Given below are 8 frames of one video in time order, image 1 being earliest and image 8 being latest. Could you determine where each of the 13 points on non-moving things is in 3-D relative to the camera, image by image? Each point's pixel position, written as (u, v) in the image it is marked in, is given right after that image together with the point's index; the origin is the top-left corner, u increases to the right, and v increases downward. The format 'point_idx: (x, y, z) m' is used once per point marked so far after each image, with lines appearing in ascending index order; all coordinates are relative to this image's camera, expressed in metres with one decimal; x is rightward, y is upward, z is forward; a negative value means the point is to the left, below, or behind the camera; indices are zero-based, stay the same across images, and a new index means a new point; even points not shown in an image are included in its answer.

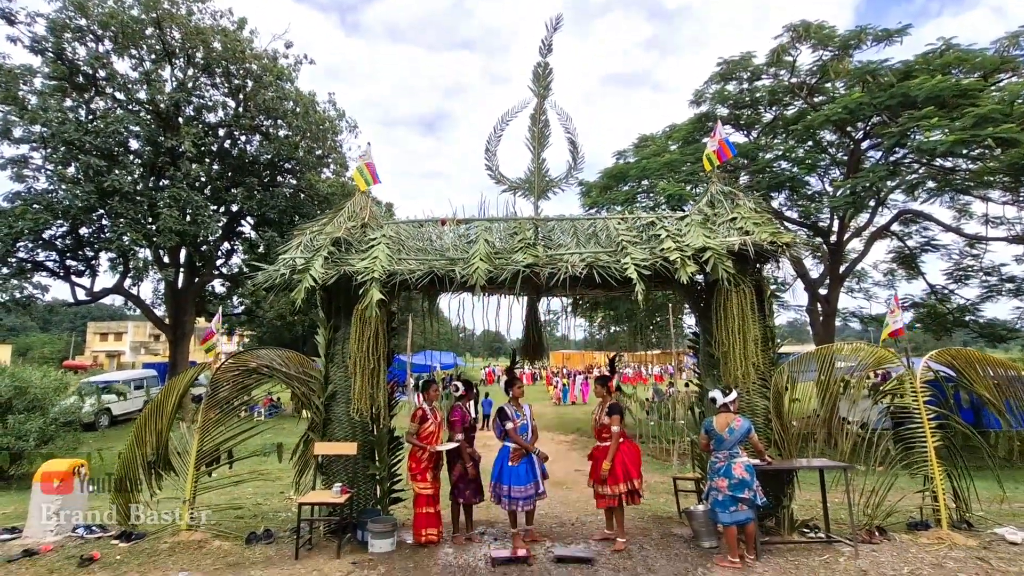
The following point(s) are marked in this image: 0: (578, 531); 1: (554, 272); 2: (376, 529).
0: (+0.8, -2.8, +5.9) m
1: (+0.4, +0.2, +5.4) m
2: (-1.3, -2.4, +5.0) m
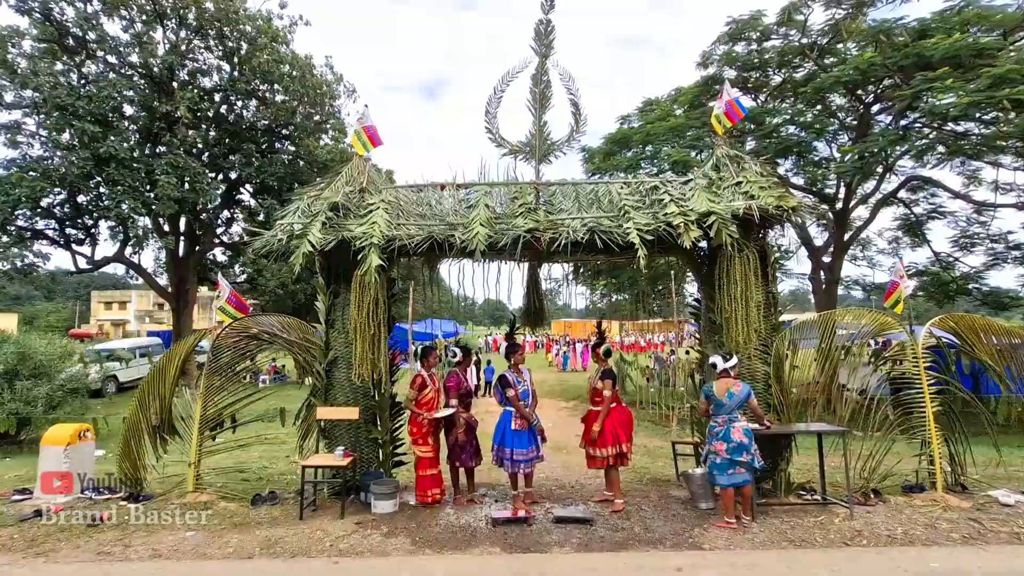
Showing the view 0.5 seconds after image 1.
0: (+0.8, -2.4, +6.0) m
1: (+0.4, +0.6, +5.3) m
2: (-1.3, -2.1, +5.1) m
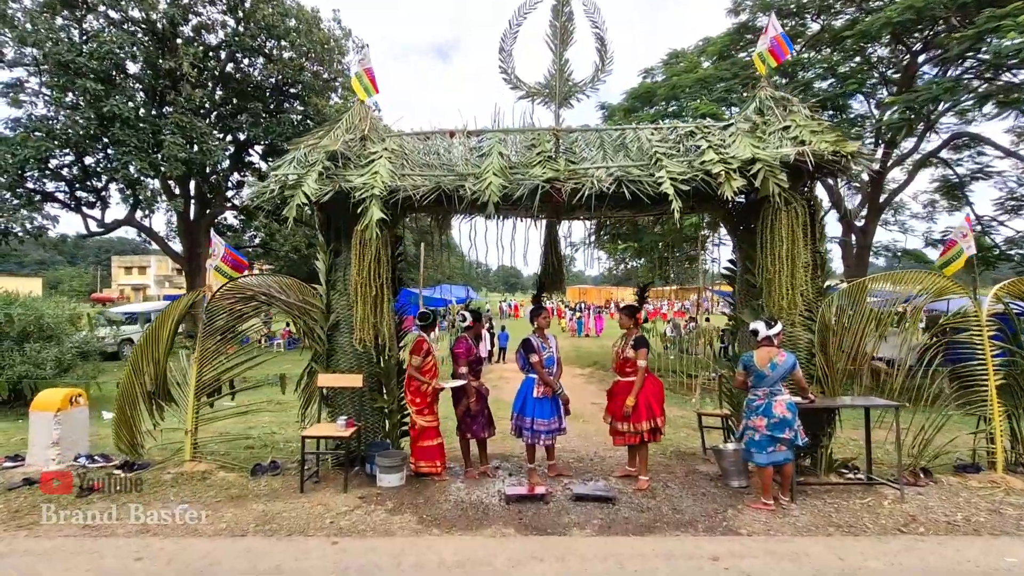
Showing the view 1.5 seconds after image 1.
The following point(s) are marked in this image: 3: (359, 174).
0: (+0.9, -2.0, +5.6) m
1: (+0.6, +1.0, +4.8) m
2: (-1.2, -1.7, +4.8) m
3: (-1.5, +1.1, +5.0) m
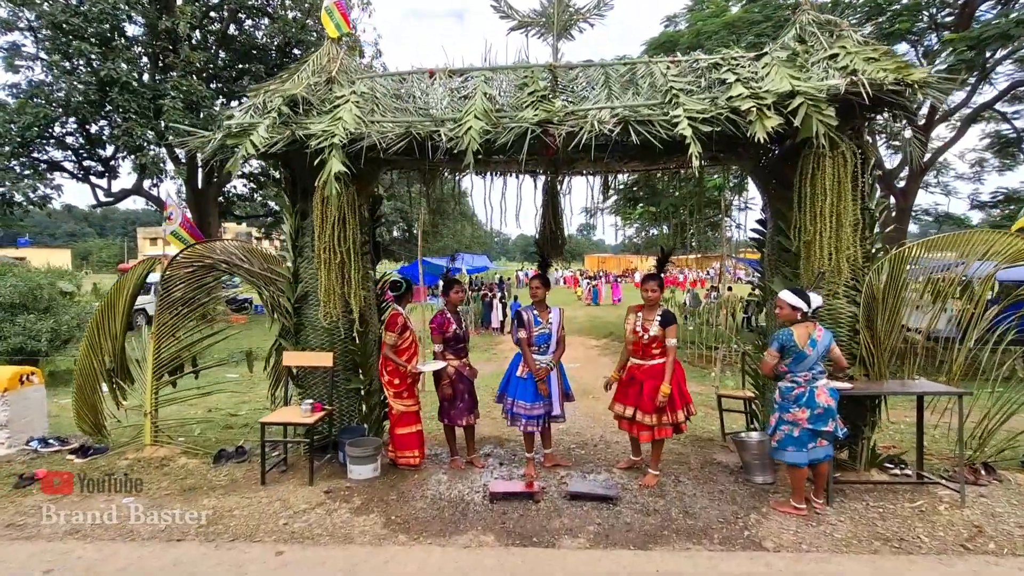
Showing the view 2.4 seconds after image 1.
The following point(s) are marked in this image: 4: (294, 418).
0: (+0.9, -1.6, +5.0) m
1: (+0.5, +1.2, +4.0) m
2: (-1.3, -1.4, +4.2) m
3: (-1.6, +1.4, +4.3) m
4: (-1.8, -1.1, +4.2) m
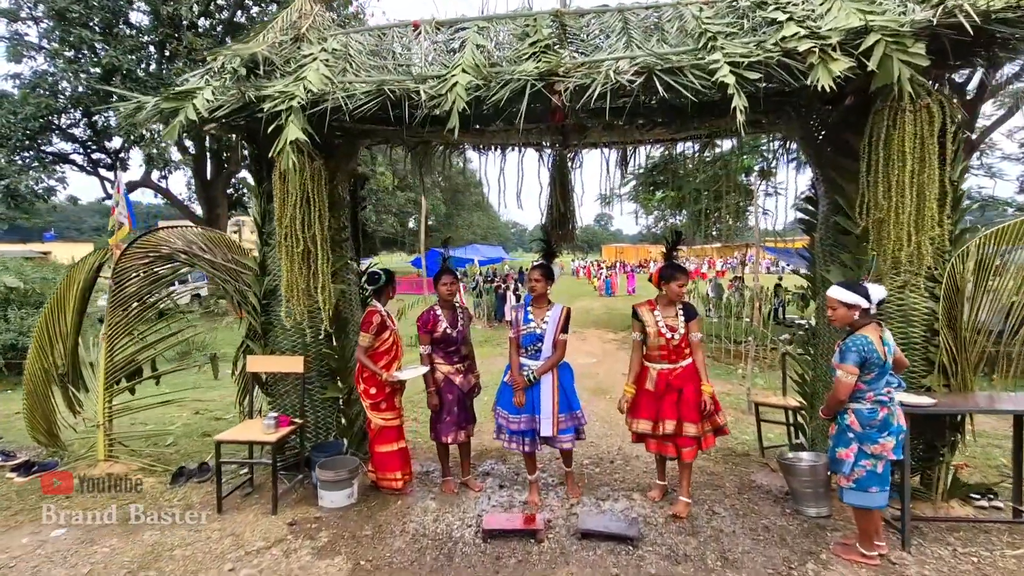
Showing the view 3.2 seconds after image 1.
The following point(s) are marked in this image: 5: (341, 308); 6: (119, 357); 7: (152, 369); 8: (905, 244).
0: (+0.9, -1.6, +4.3) m
1: (+0.5, +1.3, +3.2) m
2: (-1.3, -1.3, +3.6) m
3: (-1.6, +1.4, +3.6) m
4: (-1.8, -1.0, +3.6) m
5: (-1.4, -0.2, +4.1) m
6: (-3.3, -0.6, +4.3) m
7: (-3.1, -0.7, +4.4) m
8: (+2.4, +0.3, +3.1) m
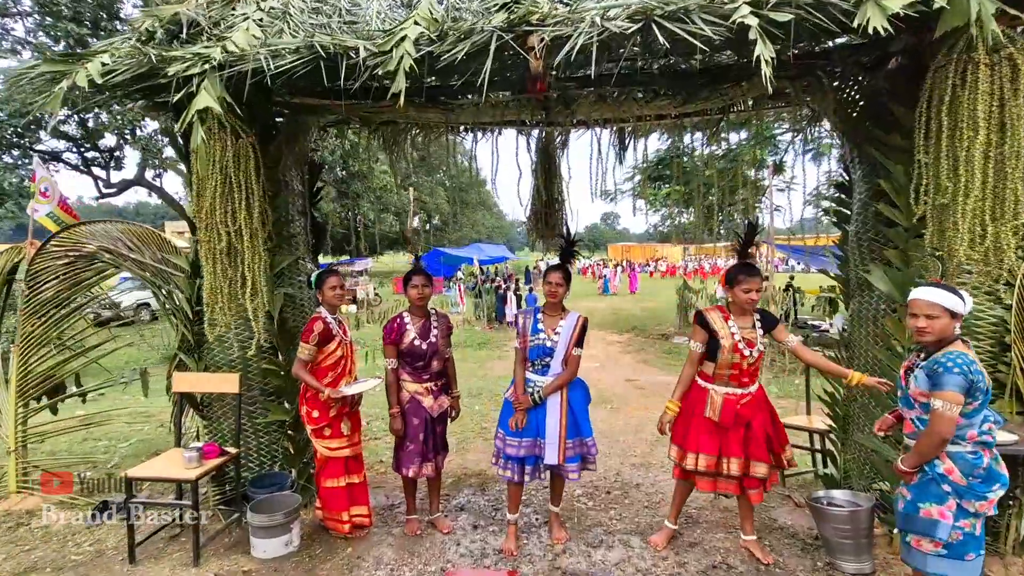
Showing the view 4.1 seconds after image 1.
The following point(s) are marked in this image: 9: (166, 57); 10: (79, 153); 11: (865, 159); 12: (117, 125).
0: (+0.7, -1.6, +3.6) m
1: (+0.3, +1.3, +2.6) m
2: (-1.5, -1.4, +2.9) m
3: (-1.8, +1.4, +3.0) m
4: (-2.0, -1.1, +3.0) m
5: (-1.6, -0.2, +3.5) m
6: (-3.5, -0.6, +3.7) m
7: (-3.3, -0.7, +3.8) m
8: (+2.2, +0.3, +2.4) m
9: (-1.8, +1.2, +2.7) m
10: (-11.8, +3.7, +13.9) m
11: (+2.2, +0.8, +3.1) m
12: (-8.6, +3.6, +11.2) m
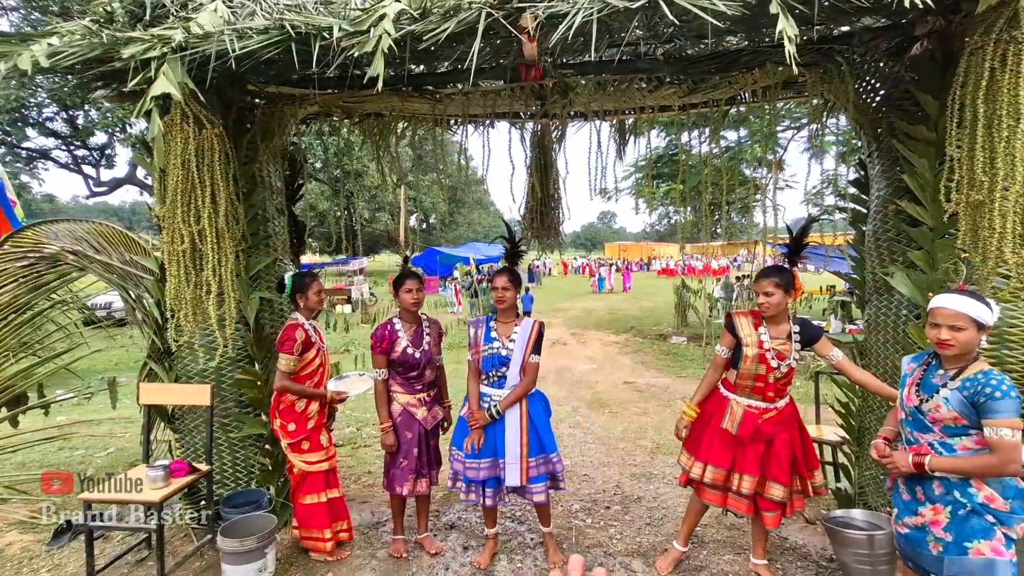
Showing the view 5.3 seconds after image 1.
0: (+0.7, -1.6, +3.4) m
1: (+0.2, +1.2, +2.3) m
2: (-1.5, -1.4, +2.7) m
3: (-1.8, +1.4, +2.7) m
4: (-2.0, -1.1, +2.7) m
5: (-1.6, -0.2, +3.3) m
6: (-3.5, -0.6, +3.5) m
7: (-3.3, -0.8, +3.6) m
8: (+2.2, +0.2, +2.2) m
9: (-1.9, +1.2, +2.5) m
10: (-11.9, +3.7, +13.6) m
11: (+2.1, +0.8, +2.9) m
12: (-8.7, +3.6, +10.9) m
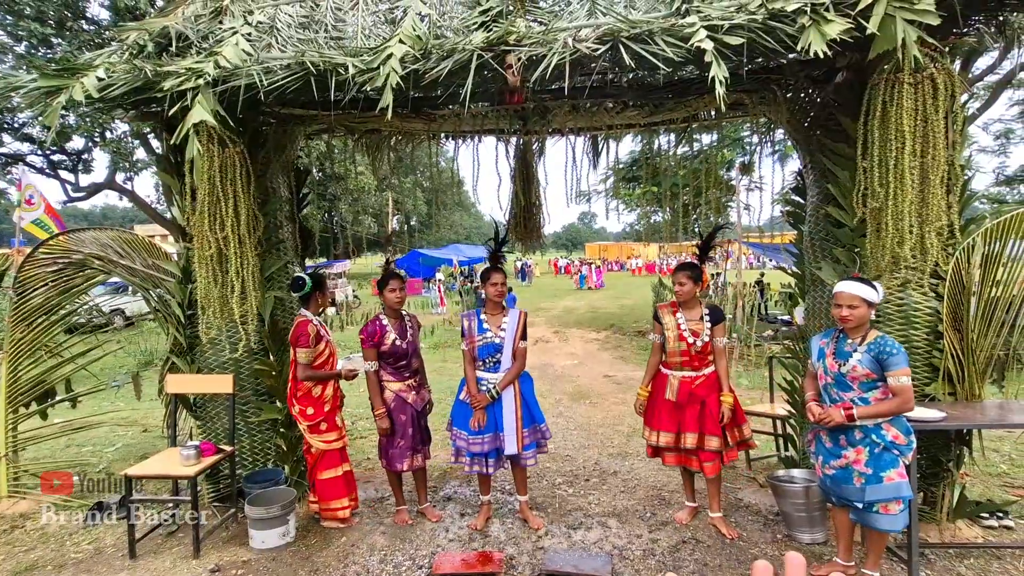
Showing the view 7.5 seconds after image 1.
0: (+0.6, -1.6, +3.8) m
1: (+0.2, +1.3, +2.8) m
2: (-1.6, -1.4, +3.1) m
3: (-1.9, +1.4, +3.1) m
4: (-2.1, -1.1, +3.1) m
5: (-1.7, -0.2, +3.7) m
6: (-3.6, -0.7, +3.8) m
7: (-3.4, -0.8, +3.9) m
8: (+2.1, +0.3, +2.7) m
9: (-2.0, +1.2, +2.8) m
10: (-12.4, +3.5, +13.6) m
11: (+2.0, +0.8, +3.4) m
12: (-9.1, +3.5, +11.0) m
